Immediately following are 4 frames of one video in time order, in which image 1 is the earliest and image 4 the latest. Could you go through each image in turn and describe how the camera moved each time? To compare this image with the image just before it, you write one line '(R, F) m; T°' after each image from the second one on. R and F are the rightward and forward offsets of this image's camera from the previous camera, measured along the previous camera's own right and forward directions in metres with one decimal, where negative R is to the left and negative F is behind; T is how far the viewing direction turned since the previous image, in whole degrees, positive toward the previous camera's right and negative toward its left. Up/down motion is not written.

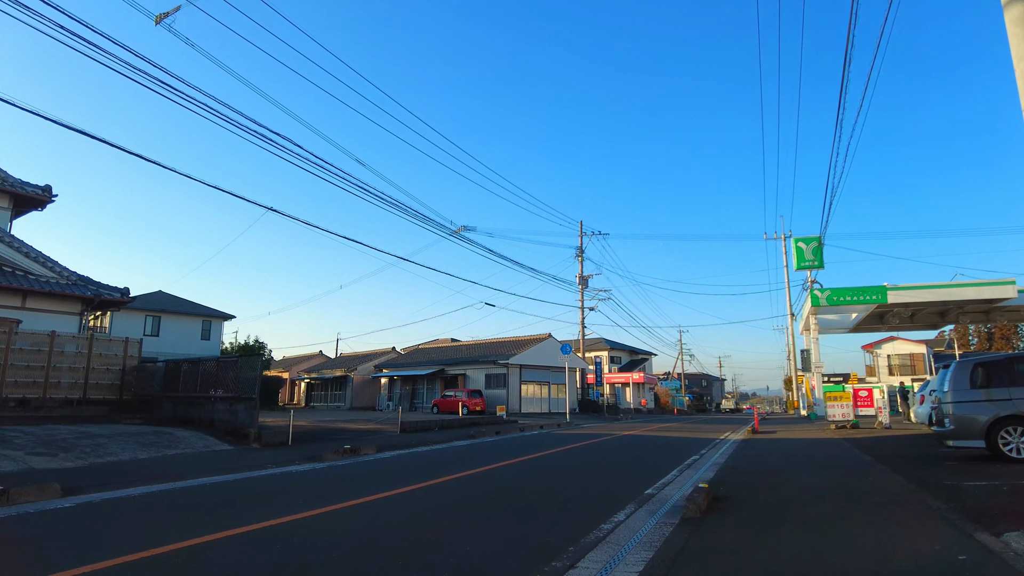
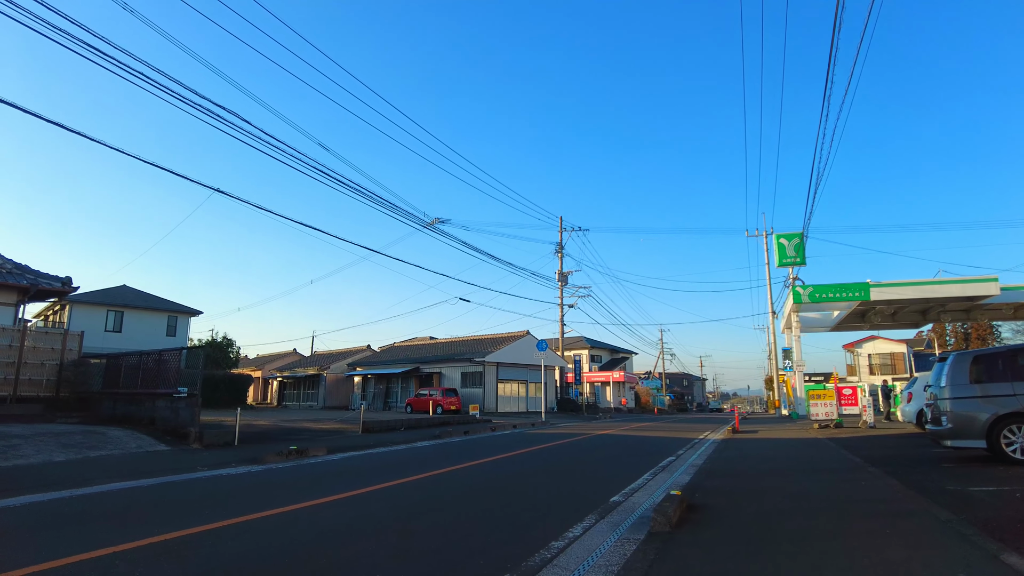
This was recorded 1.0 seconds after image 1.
(+0.4, +1.0) m; +2°
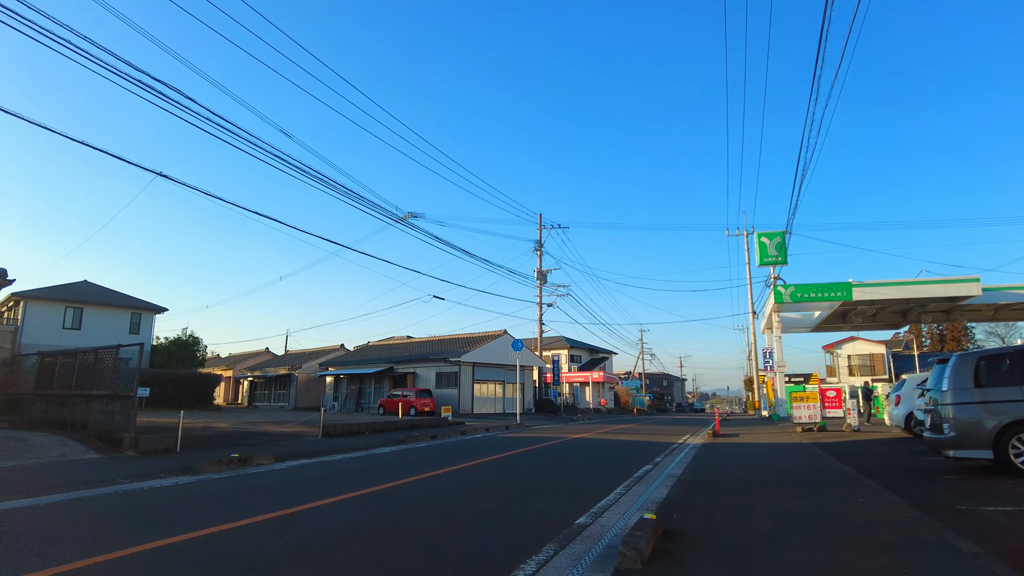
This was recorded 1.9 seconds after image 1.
(+0.3, +0.9) m; +2°
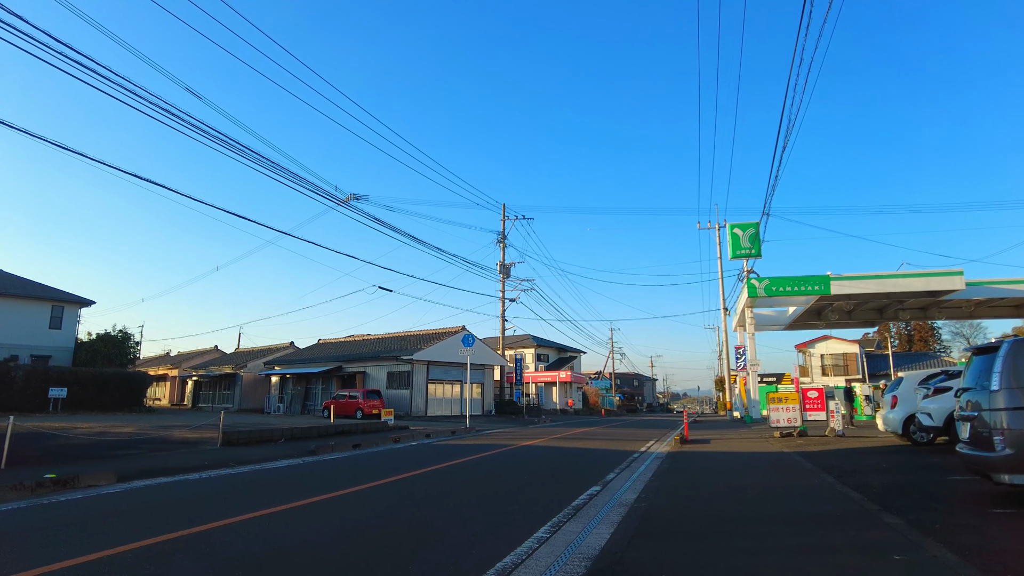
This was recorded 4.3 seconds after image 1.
(+0.9, +2.3) m; +2°
